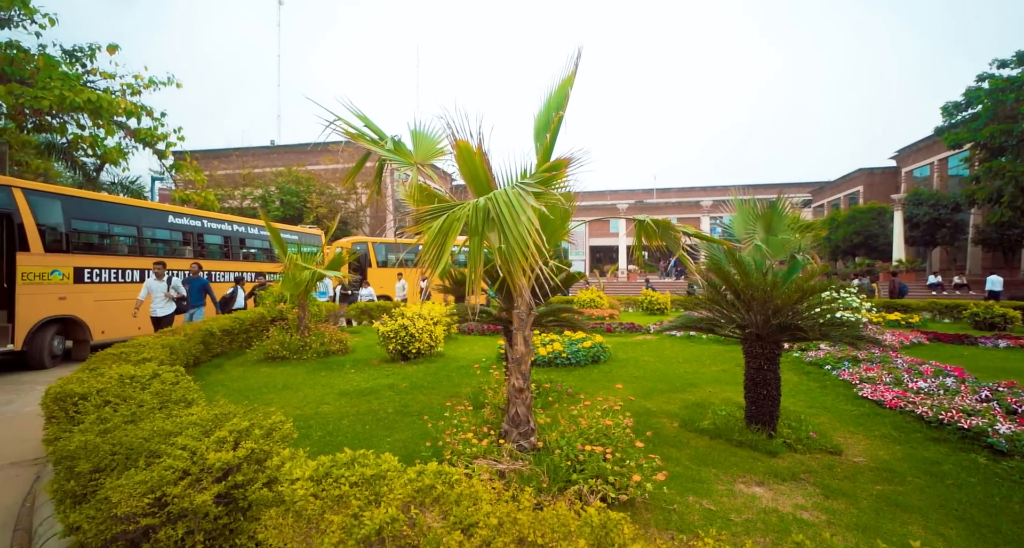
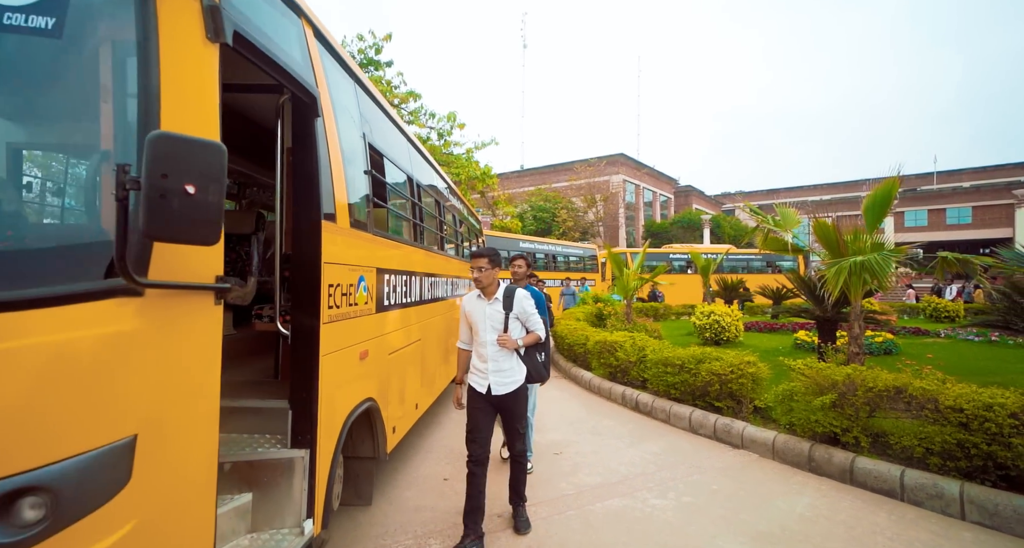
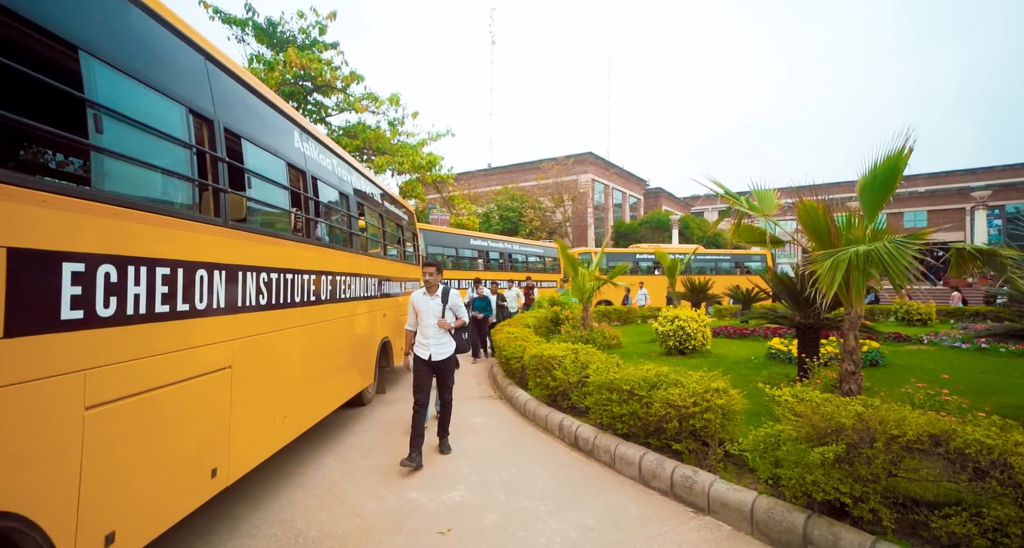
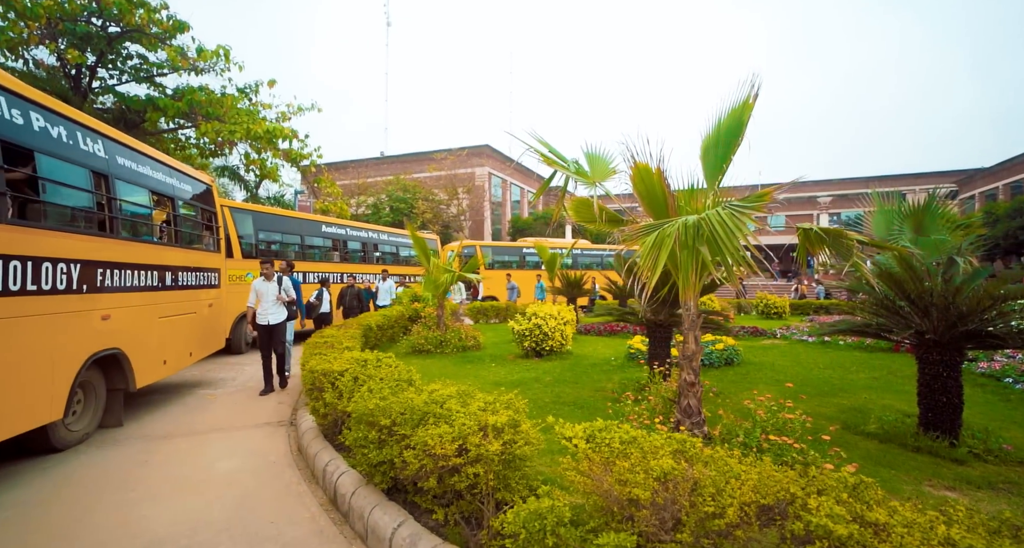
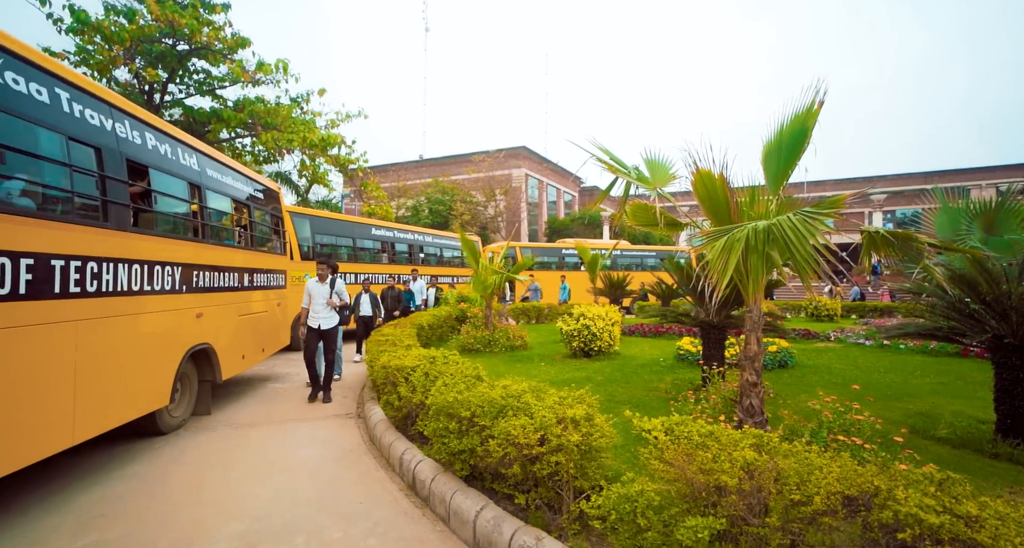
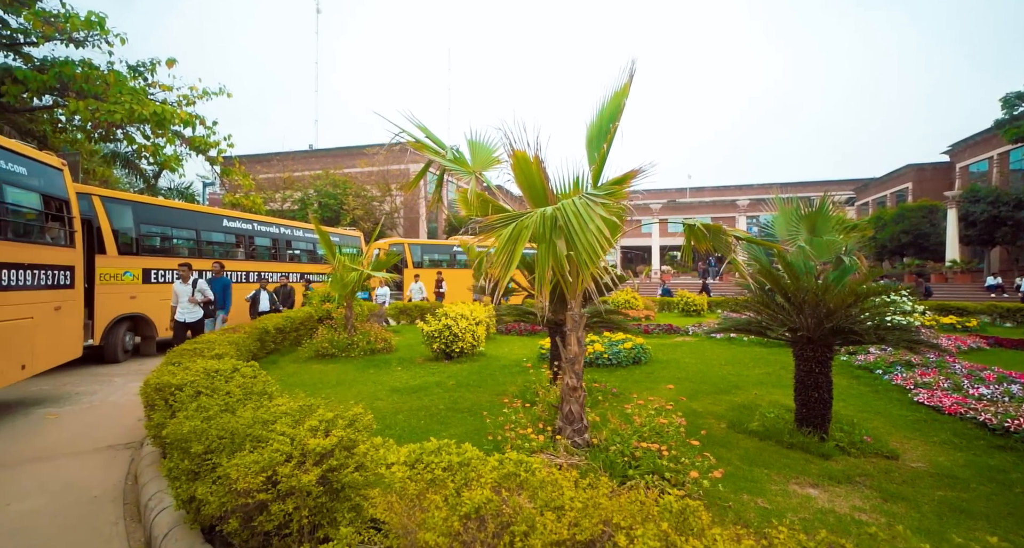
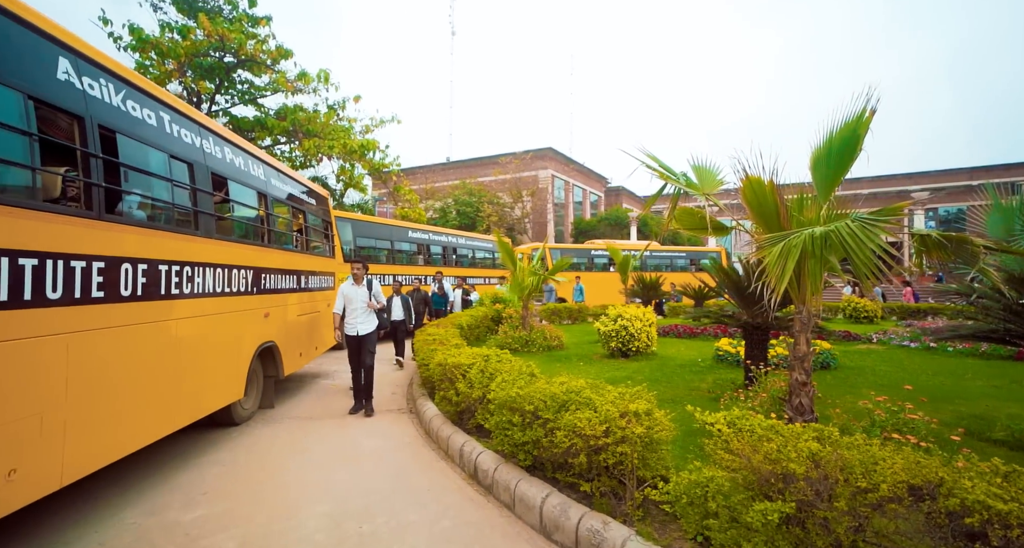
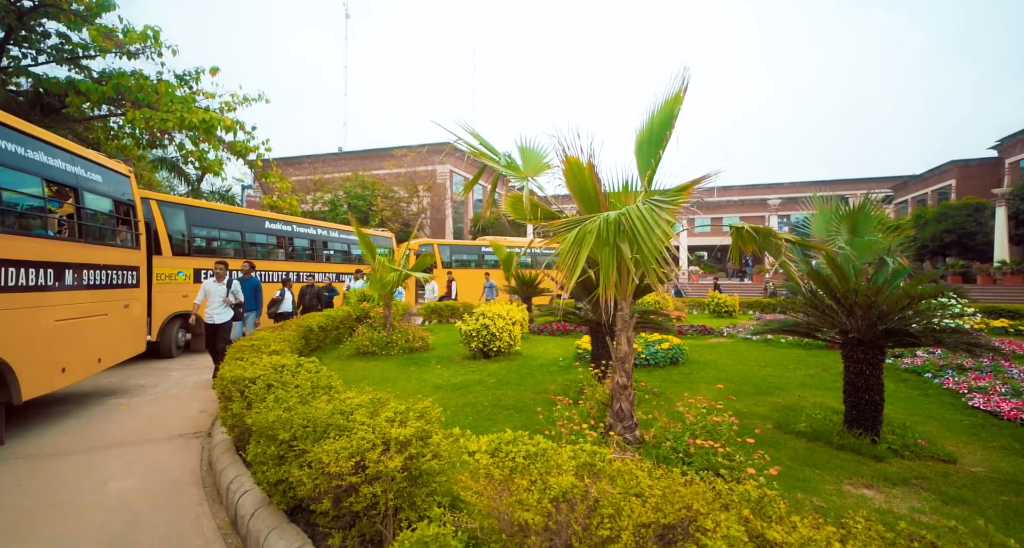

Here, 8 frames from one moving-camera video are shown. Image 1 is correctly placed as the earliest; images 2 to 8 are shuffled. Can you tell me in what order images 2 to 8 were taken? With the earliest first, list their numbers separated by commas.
6, 8, 4, 5, 7, 3, 2
